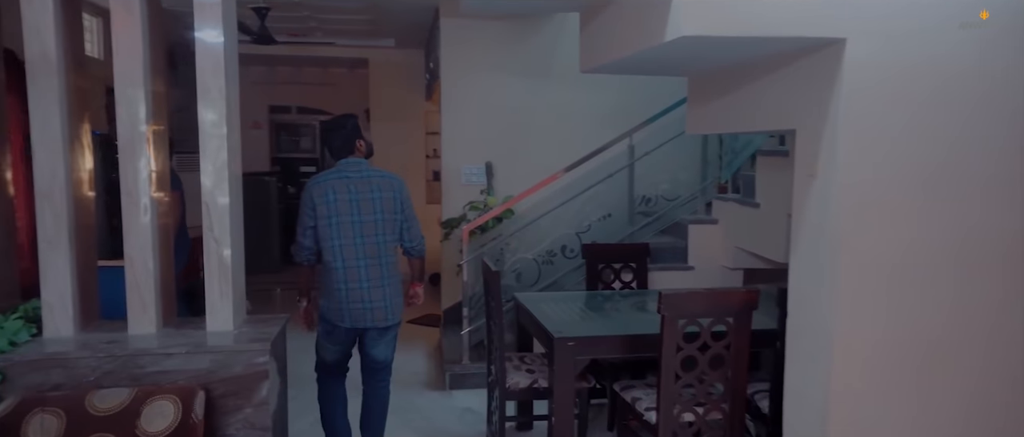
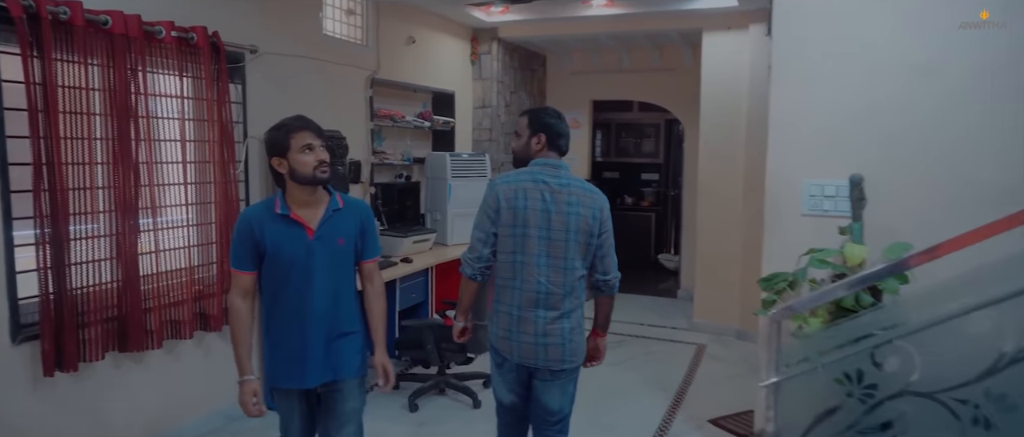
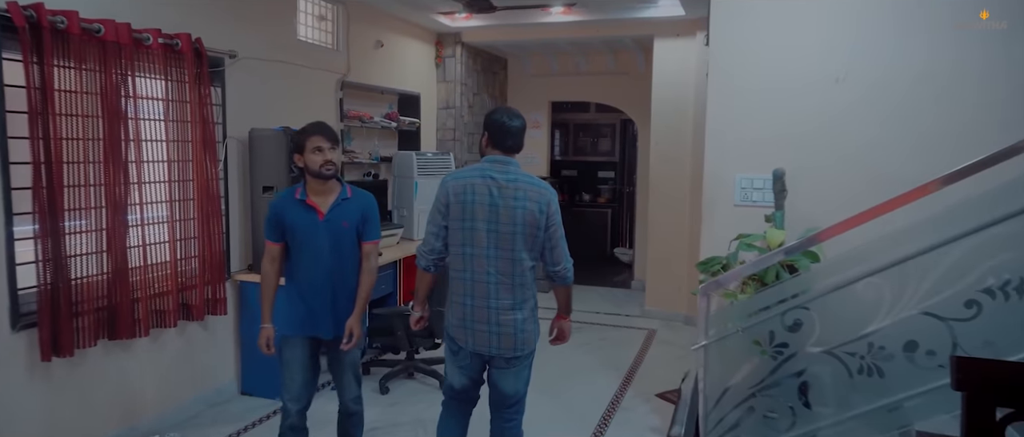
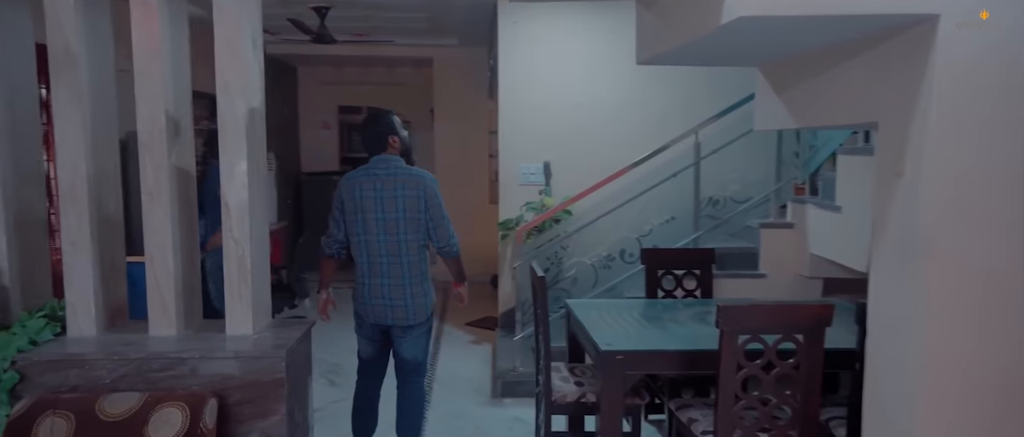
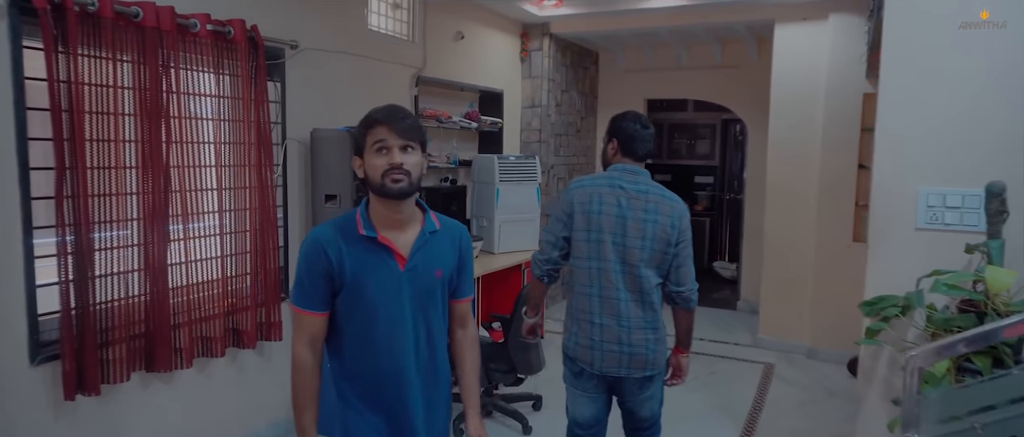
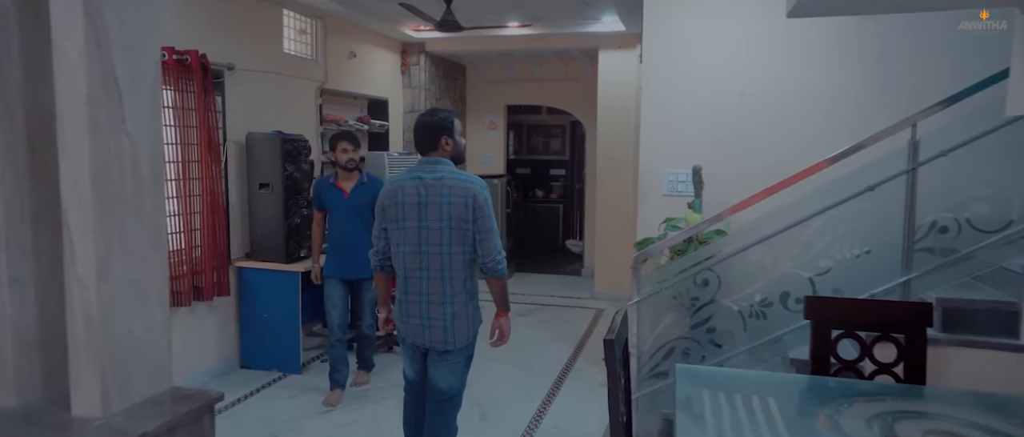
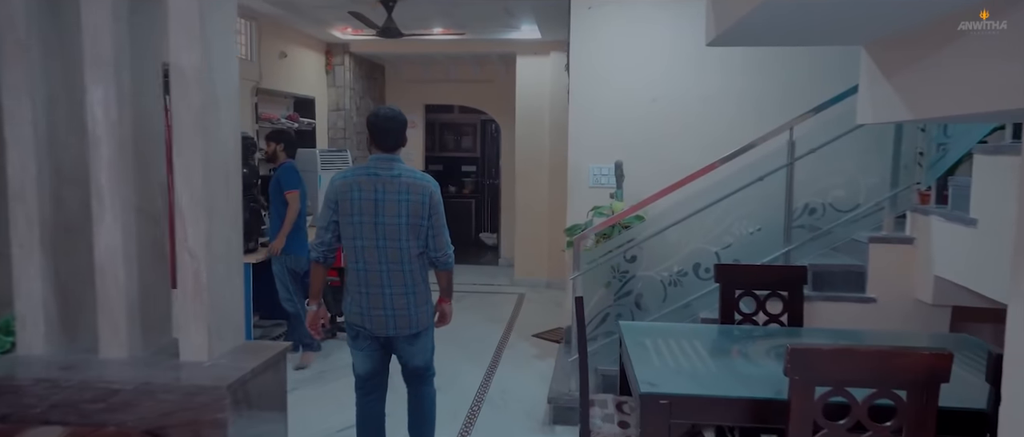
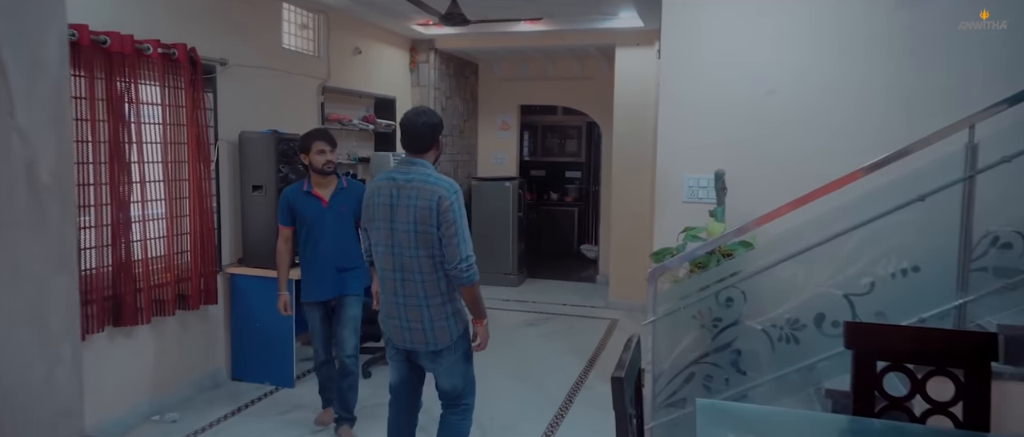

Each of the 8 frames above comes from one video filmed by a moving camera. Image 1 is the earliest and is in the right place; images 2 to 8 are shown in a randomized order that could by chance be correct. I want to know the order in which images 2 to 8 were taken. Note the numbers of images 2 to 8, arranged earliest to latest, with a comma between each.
4, 7, 6, 8, 3, 2, 5
